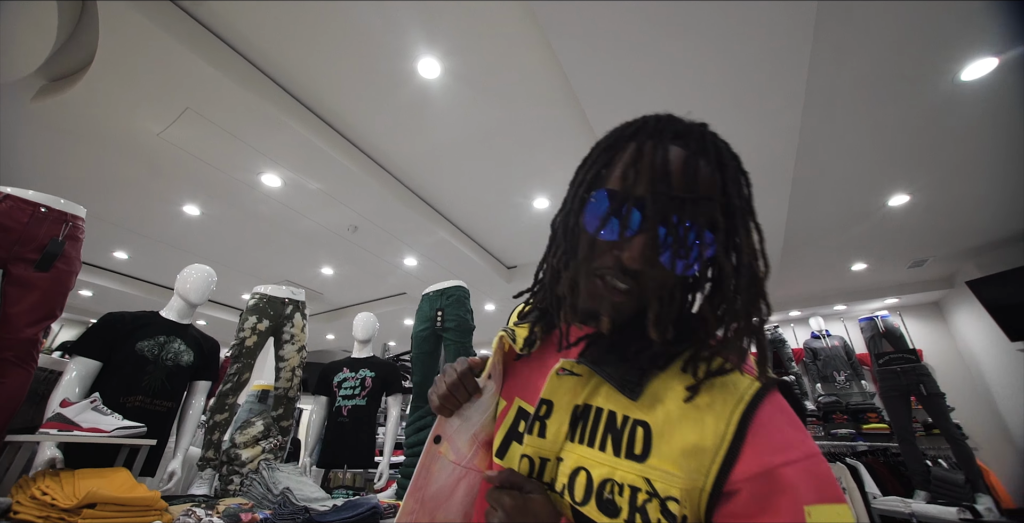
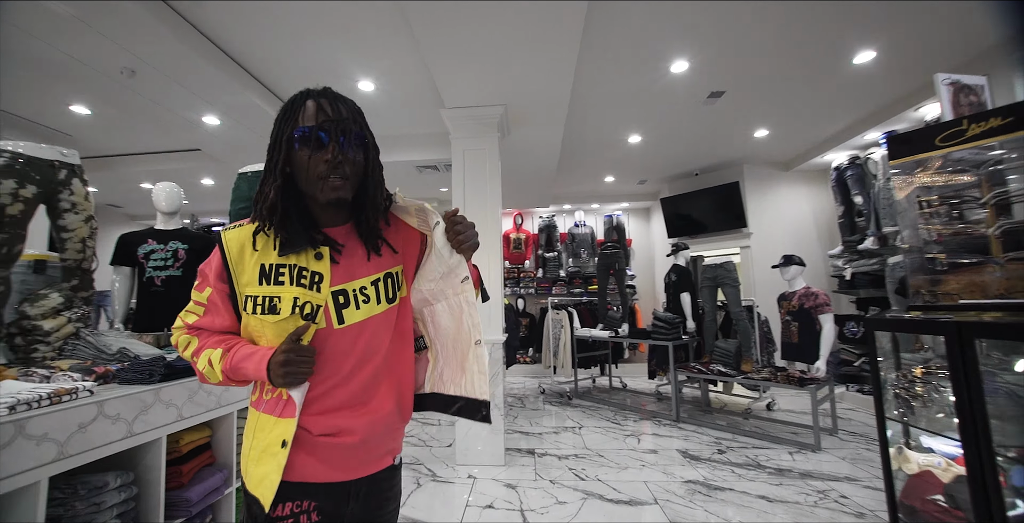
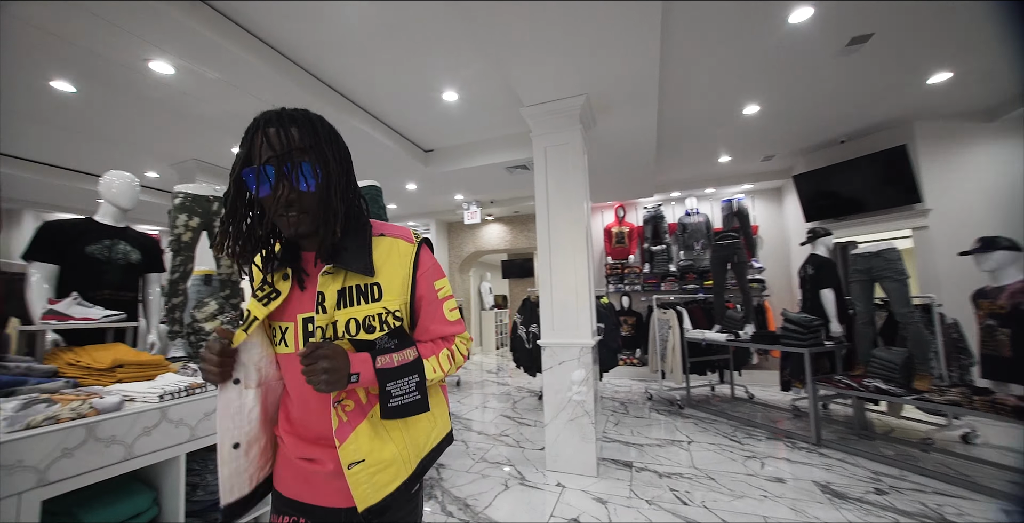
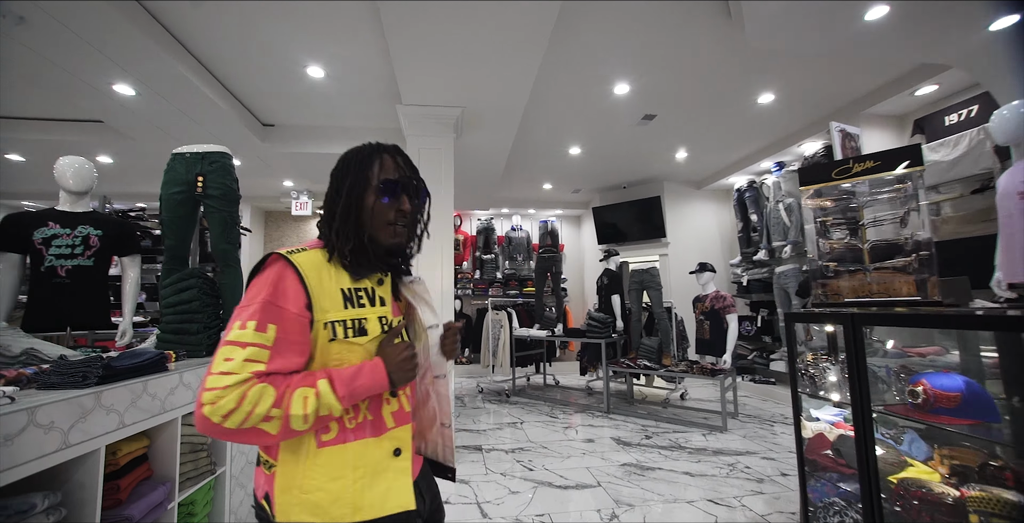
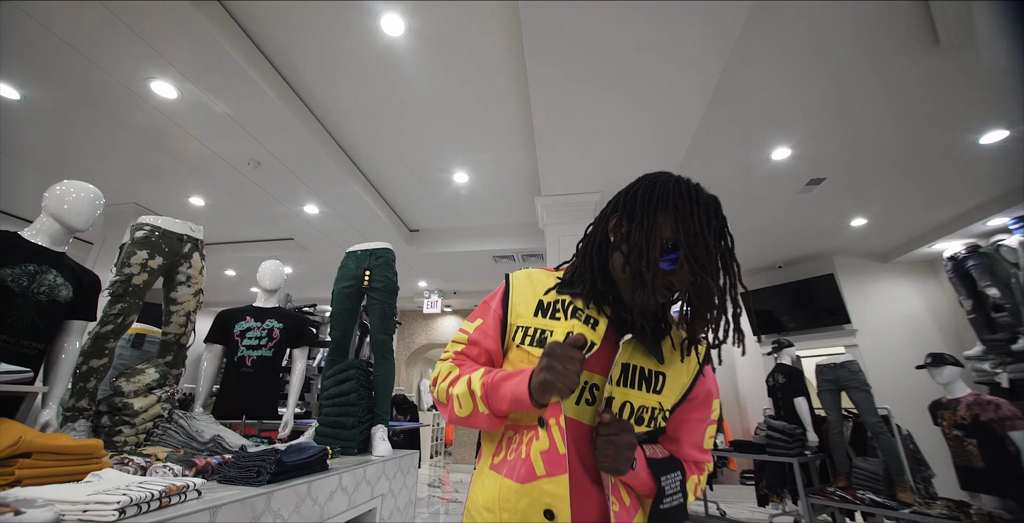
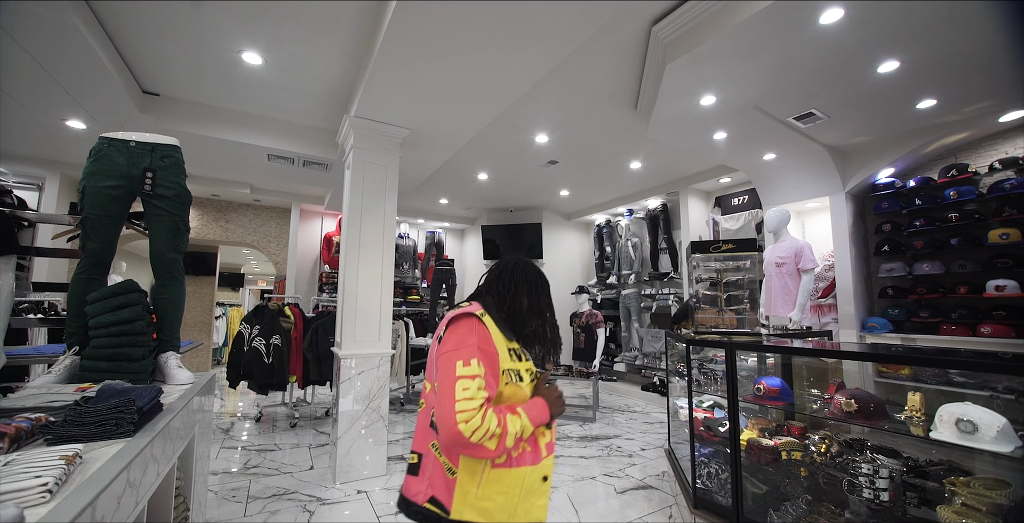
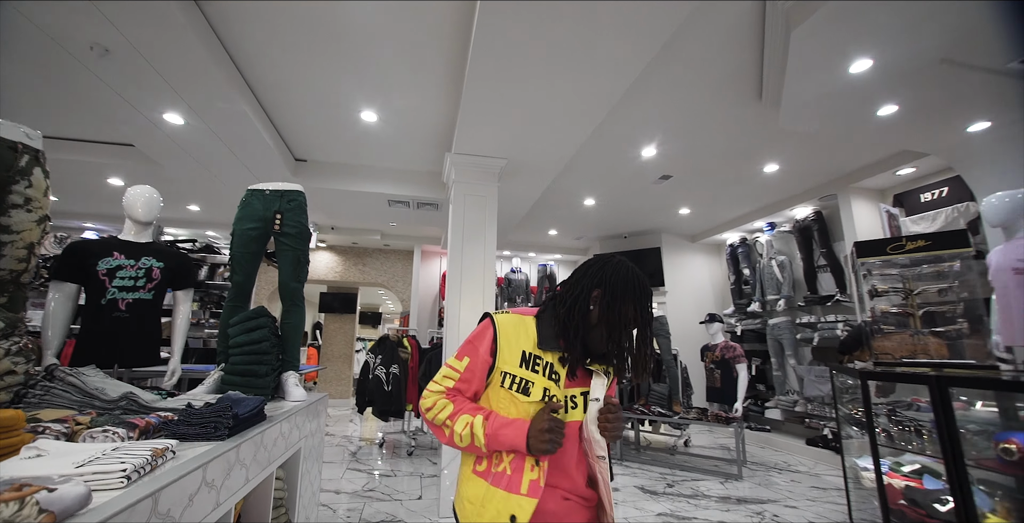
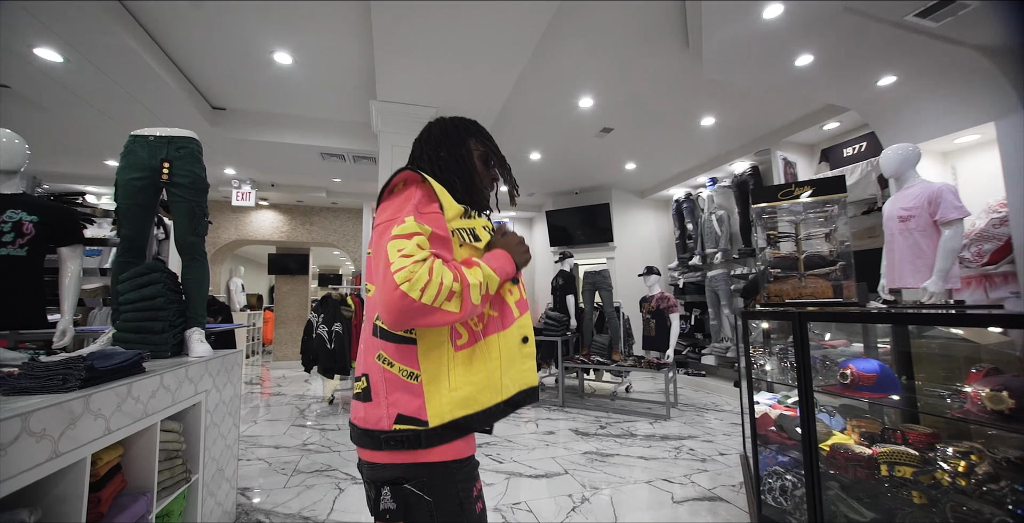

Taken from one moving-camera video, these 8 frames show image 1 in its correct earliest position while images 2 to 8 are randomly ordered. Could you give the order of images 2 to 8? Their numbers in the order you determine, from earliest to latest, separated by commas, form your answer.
5, 7, 6, 8, 4, 2, 3
